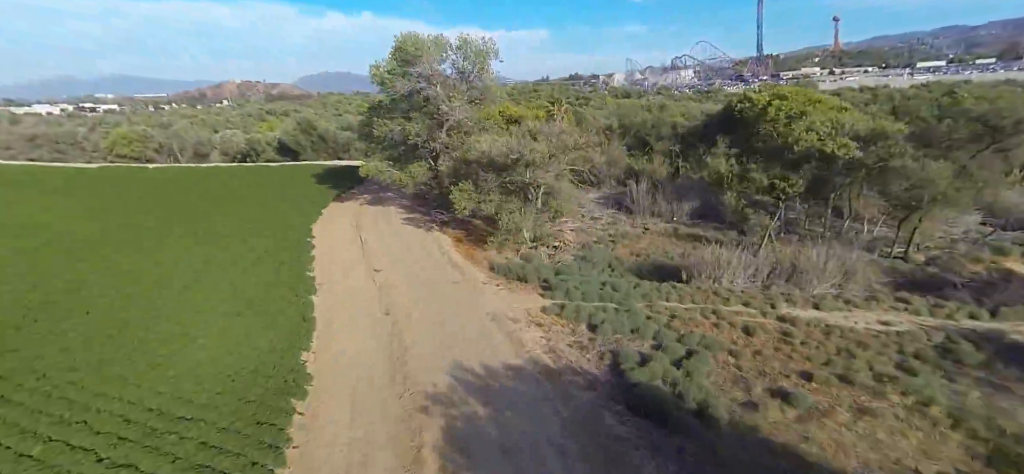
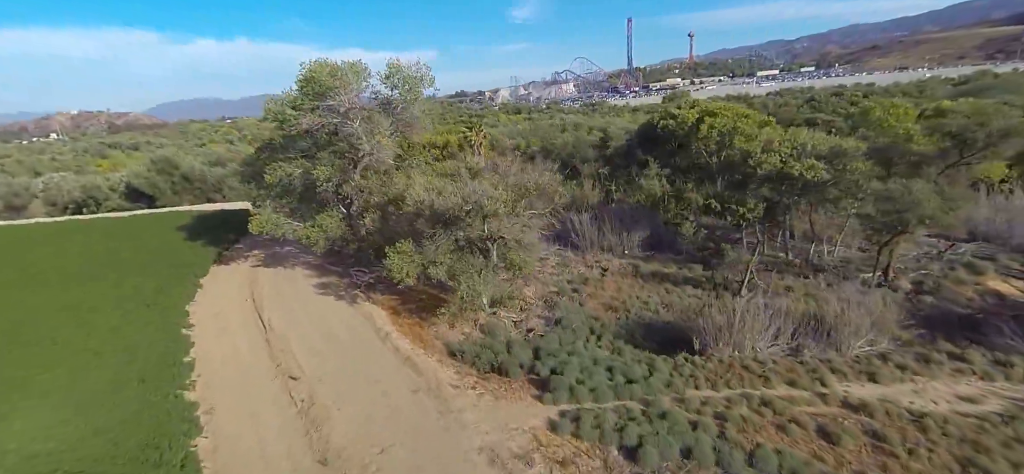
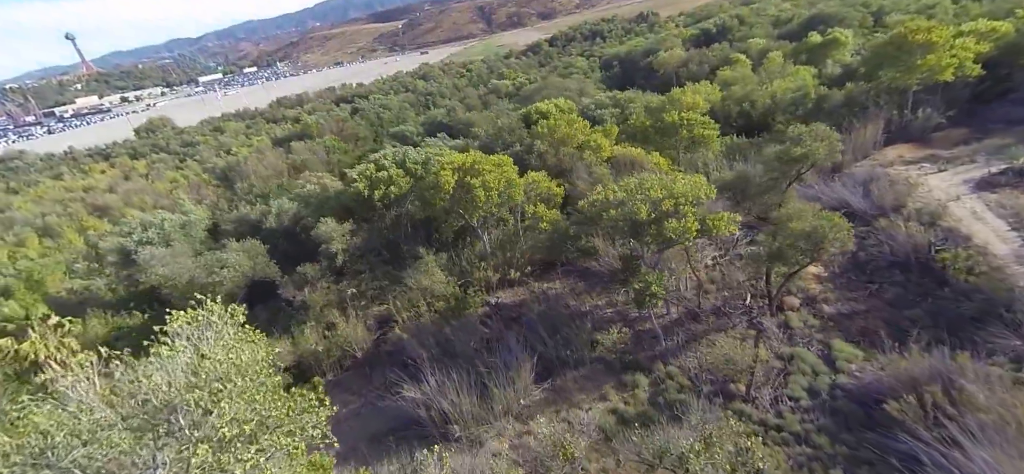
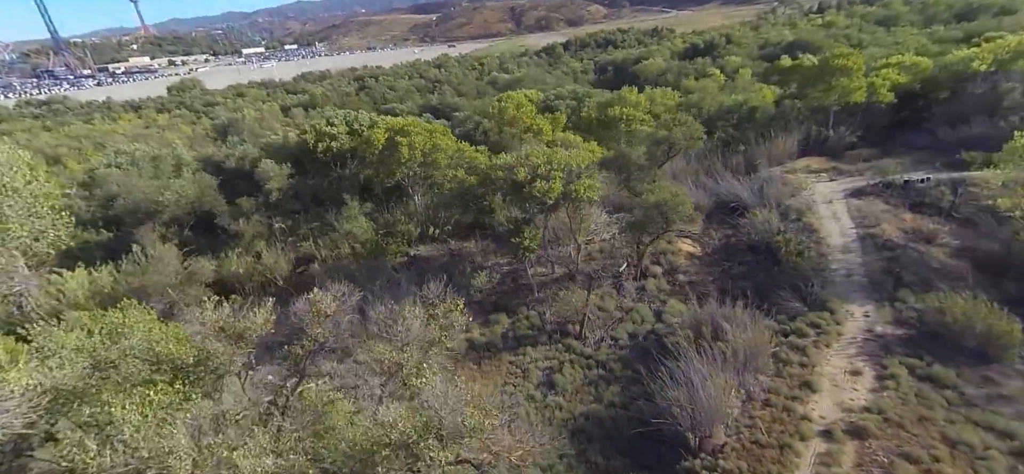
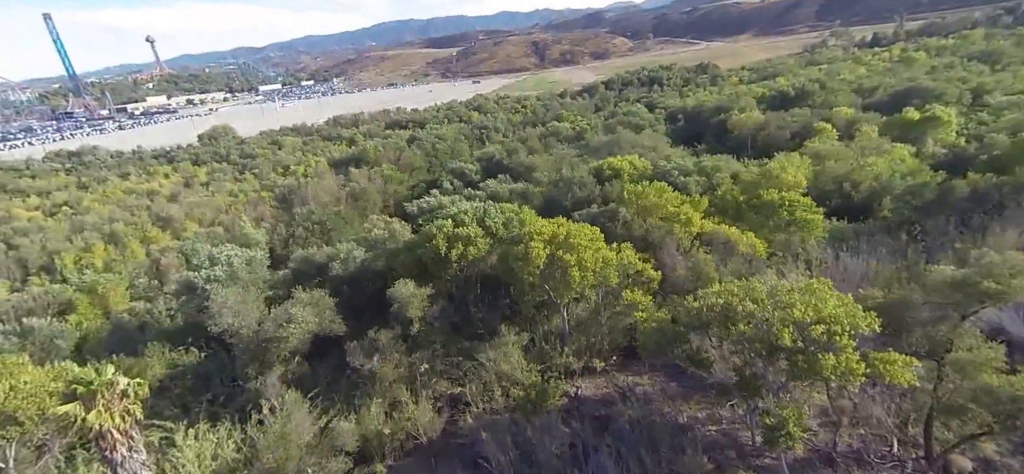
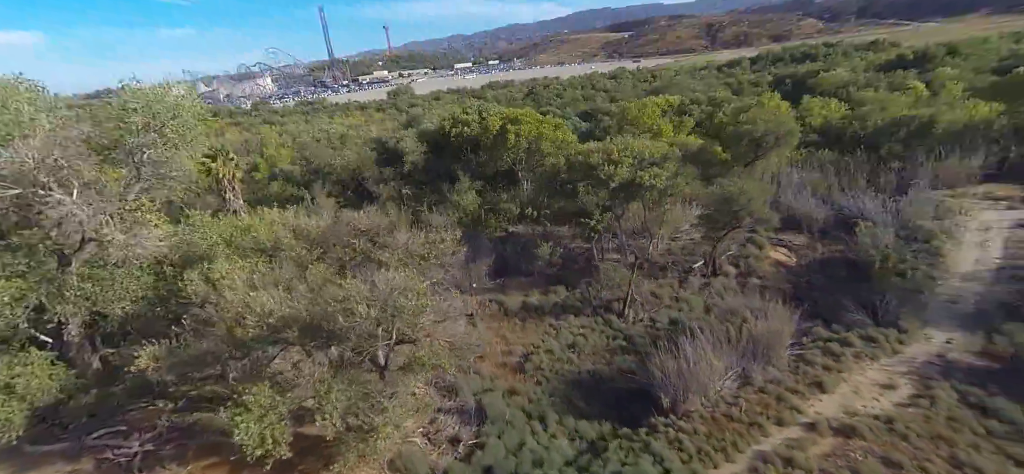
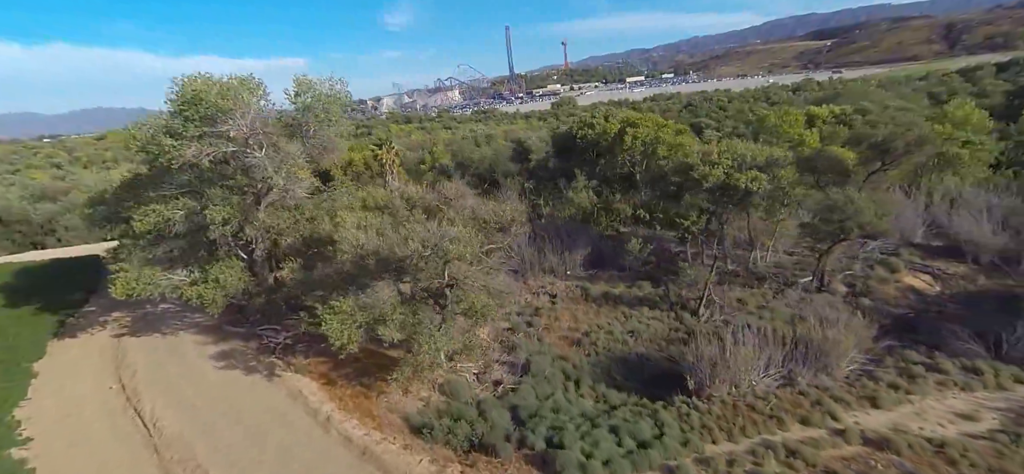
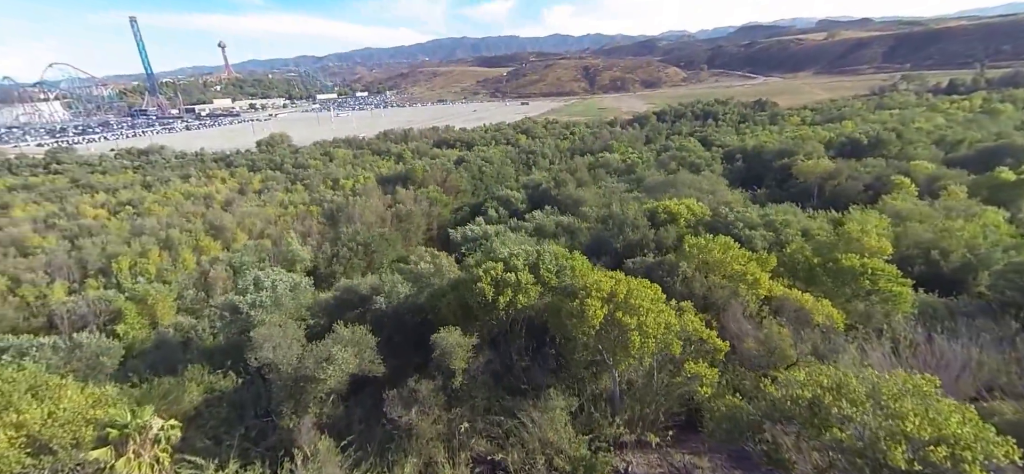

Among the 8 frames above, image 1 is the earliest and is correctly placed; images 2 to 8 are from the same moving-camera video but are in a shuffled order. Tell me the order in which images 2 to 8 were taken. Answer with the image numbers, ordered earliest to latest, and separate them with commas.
2, 7, 6, 4, 3, 5, 8
